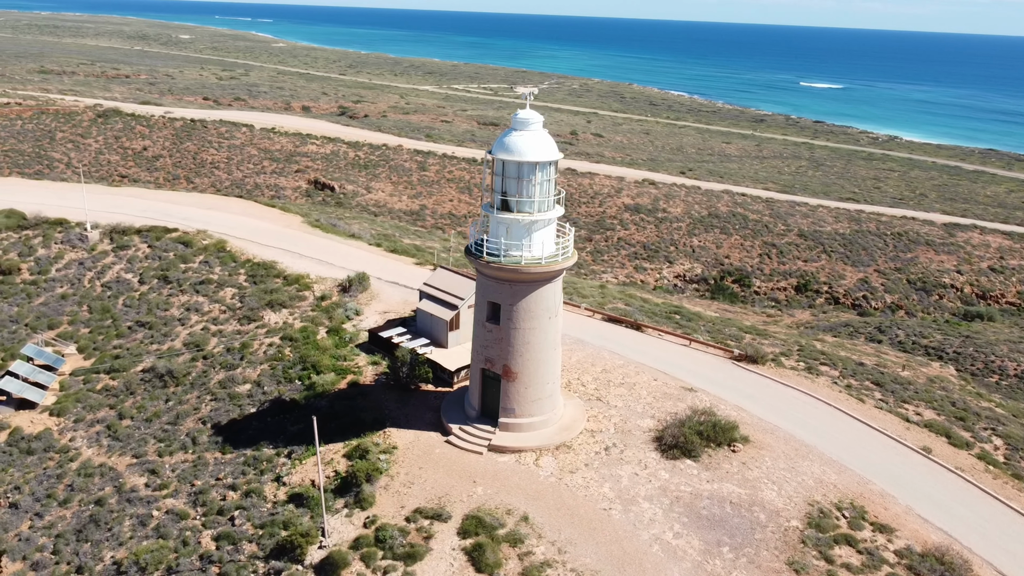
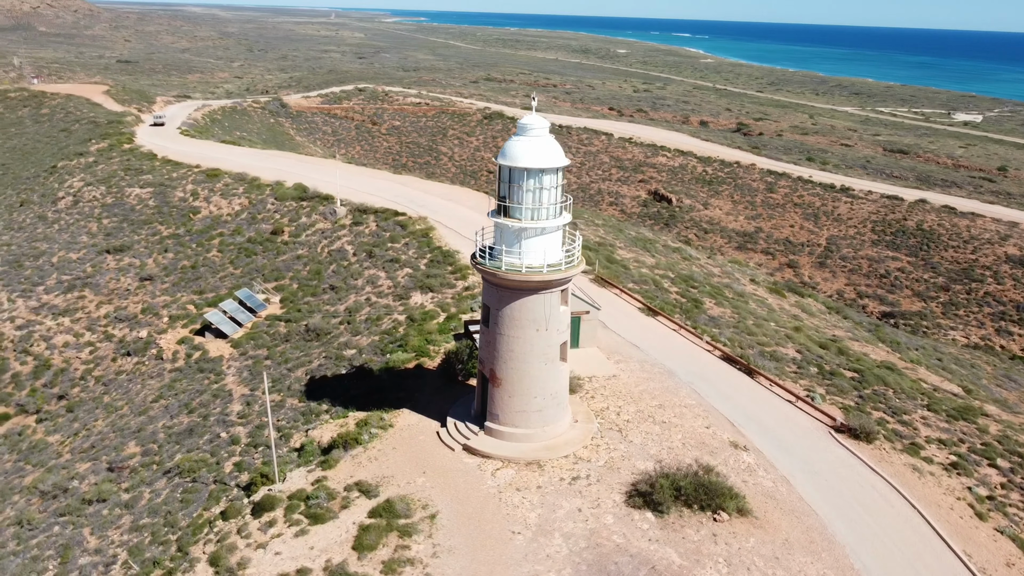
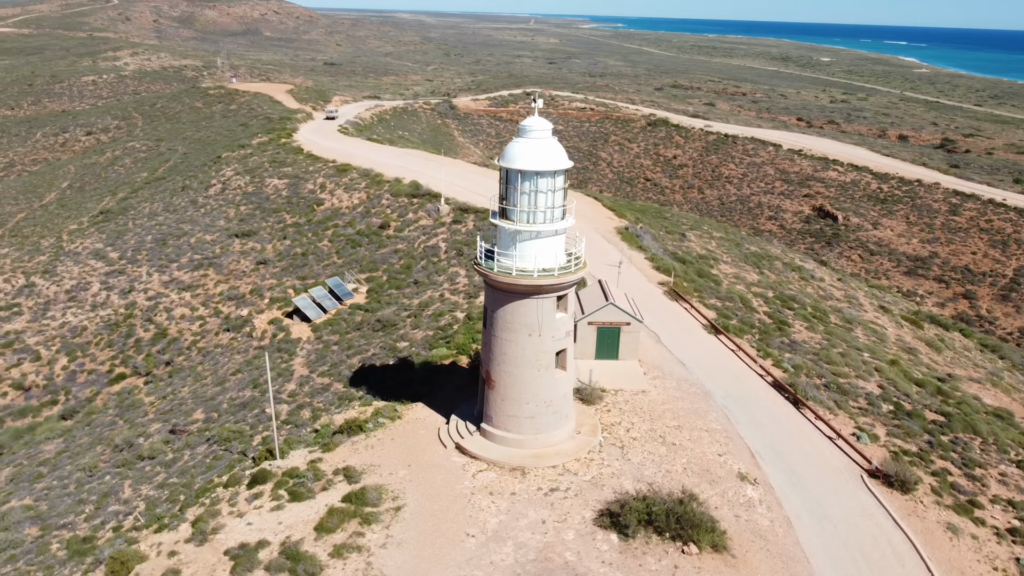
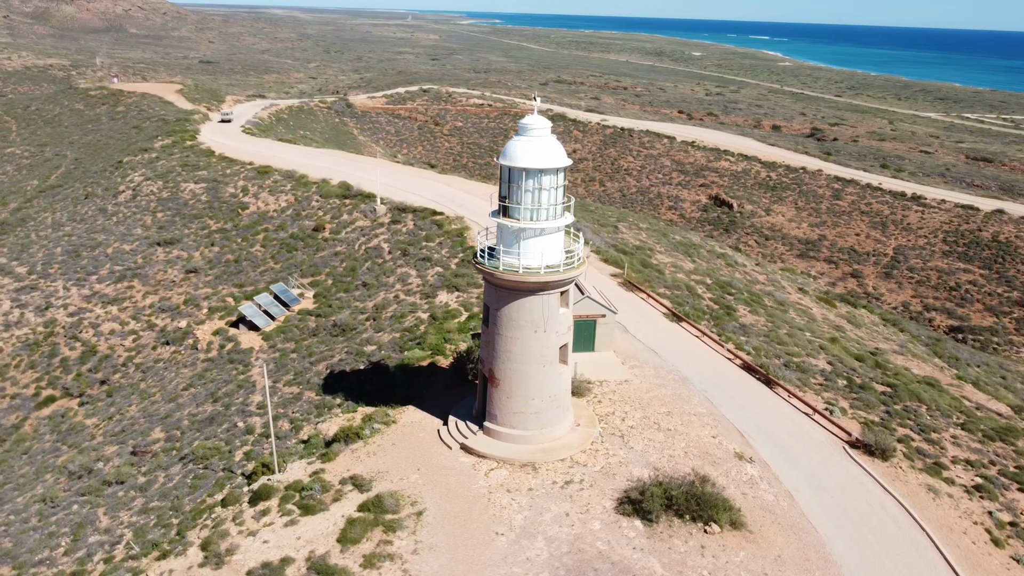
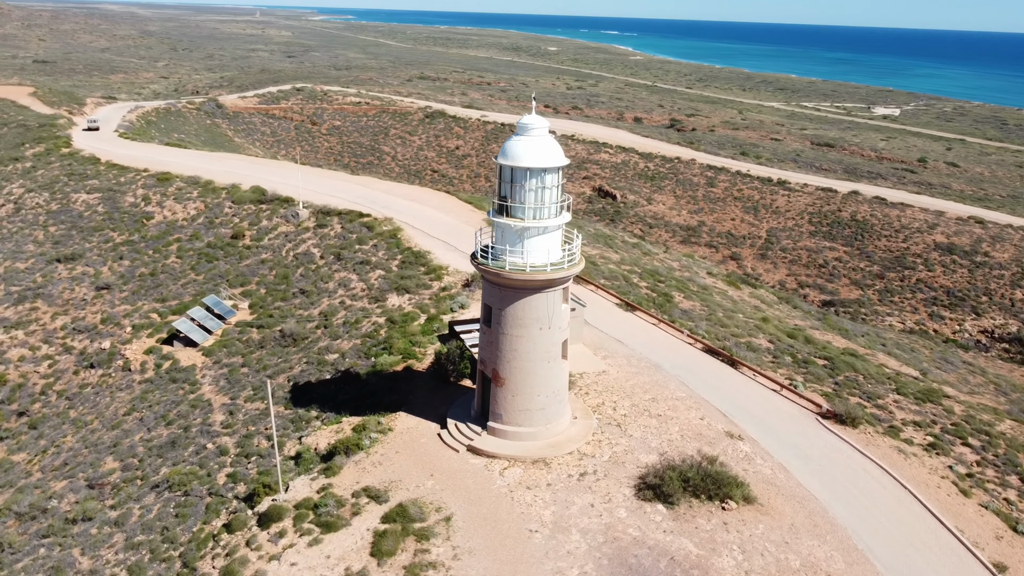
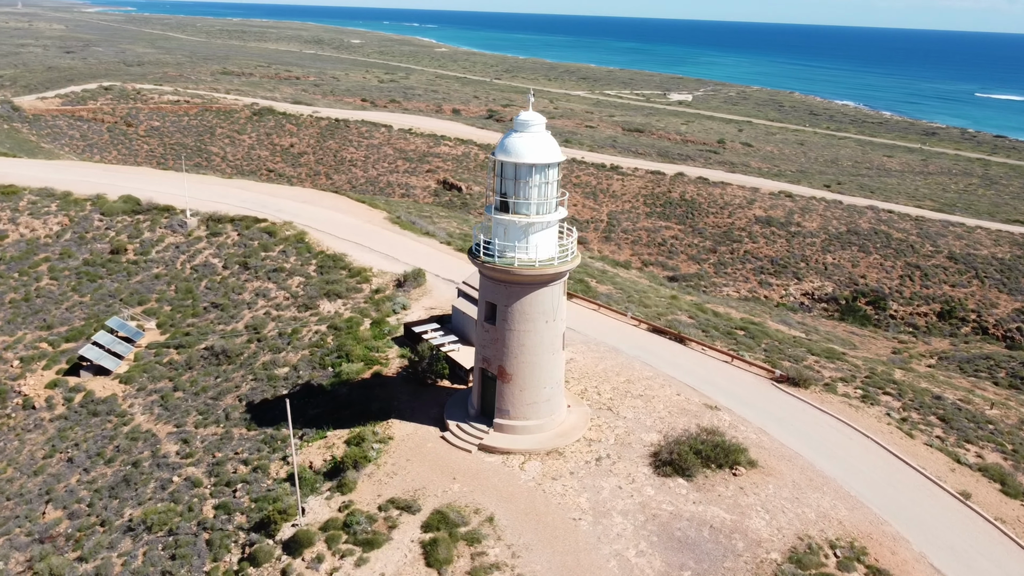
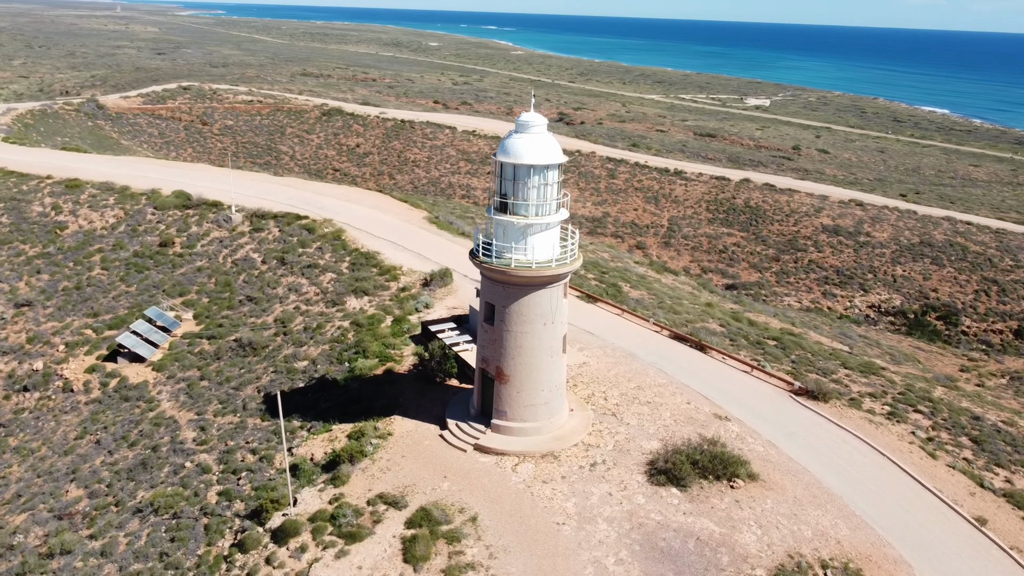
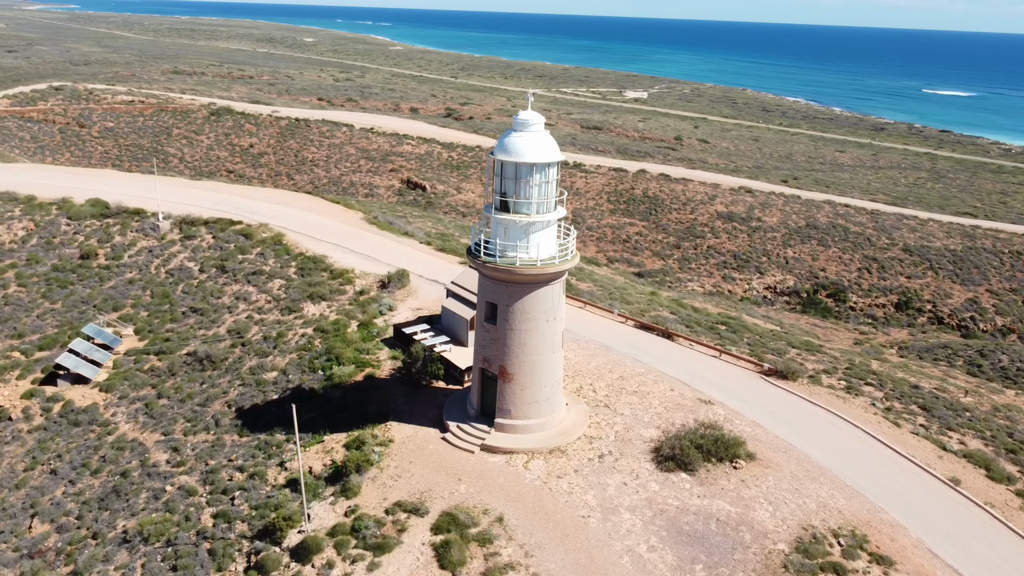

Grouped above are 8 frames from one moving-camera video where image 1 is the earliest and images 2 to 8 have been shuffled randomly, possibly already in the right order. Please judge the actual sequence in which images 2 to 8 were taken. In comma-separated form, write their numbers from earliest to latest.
8, 6, 7, 5, 2, 4, 3
